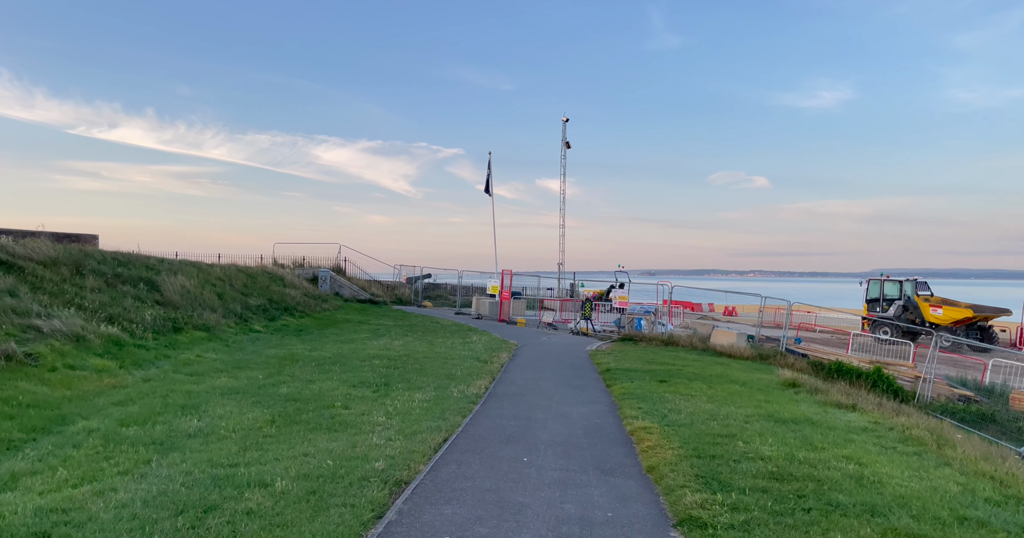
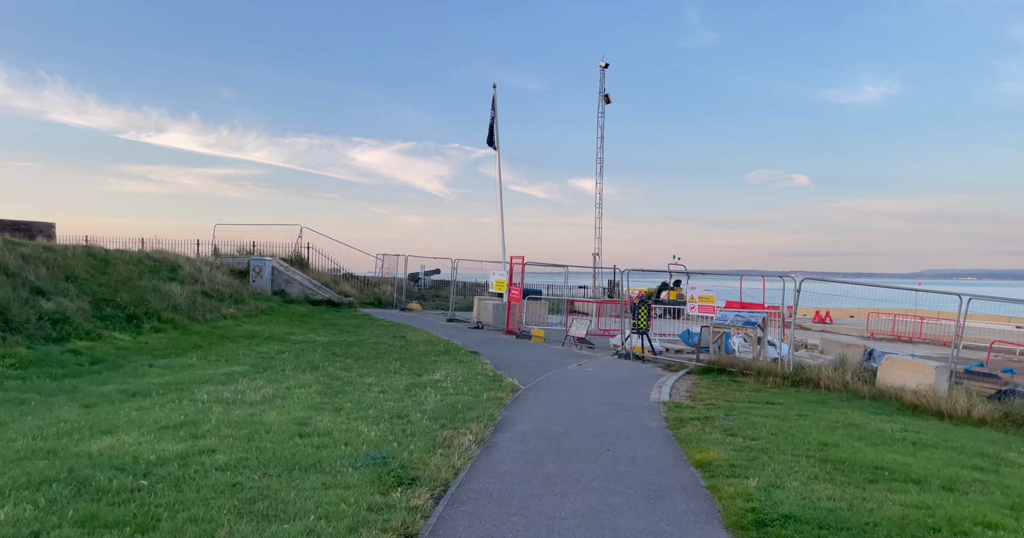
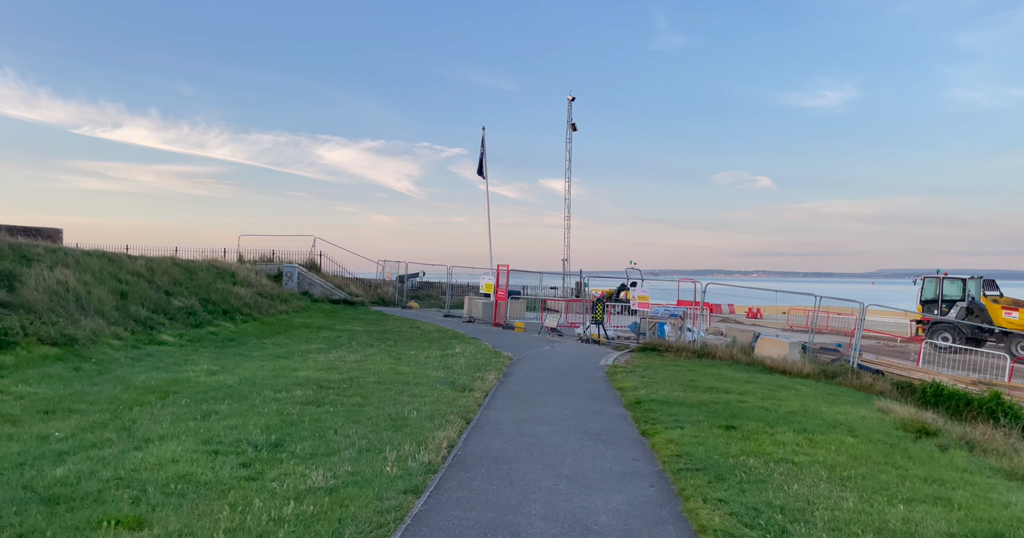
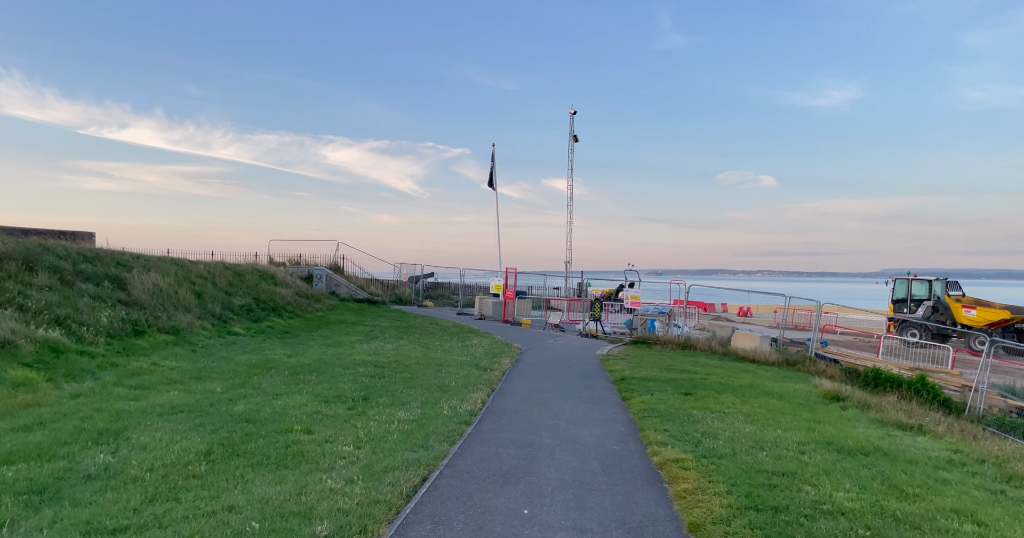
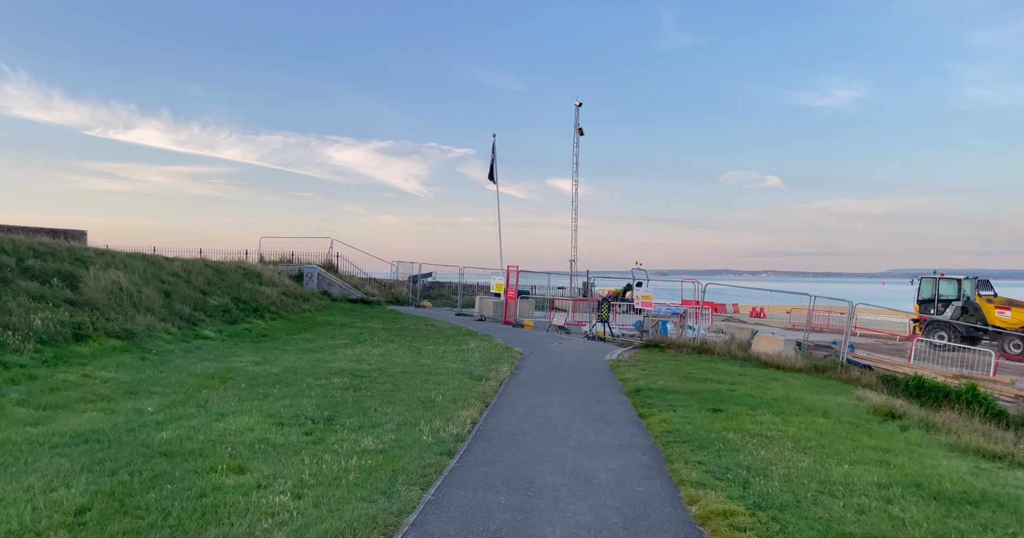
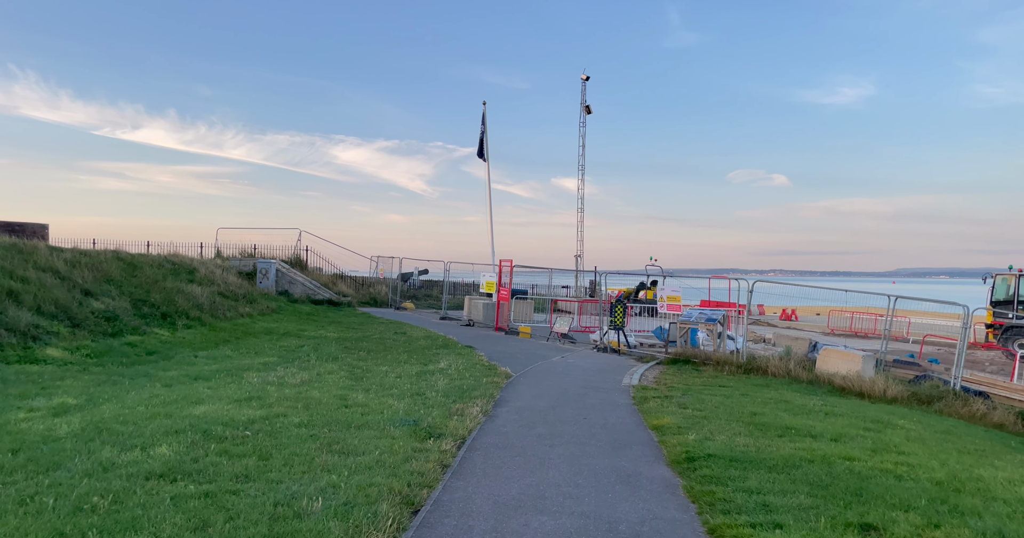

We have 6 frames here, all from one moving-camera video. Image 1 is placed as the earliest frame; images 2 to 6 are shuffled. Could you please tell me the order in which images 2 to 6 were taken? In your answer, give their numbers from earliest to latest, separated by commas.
4, 5, 3, 6, 2
